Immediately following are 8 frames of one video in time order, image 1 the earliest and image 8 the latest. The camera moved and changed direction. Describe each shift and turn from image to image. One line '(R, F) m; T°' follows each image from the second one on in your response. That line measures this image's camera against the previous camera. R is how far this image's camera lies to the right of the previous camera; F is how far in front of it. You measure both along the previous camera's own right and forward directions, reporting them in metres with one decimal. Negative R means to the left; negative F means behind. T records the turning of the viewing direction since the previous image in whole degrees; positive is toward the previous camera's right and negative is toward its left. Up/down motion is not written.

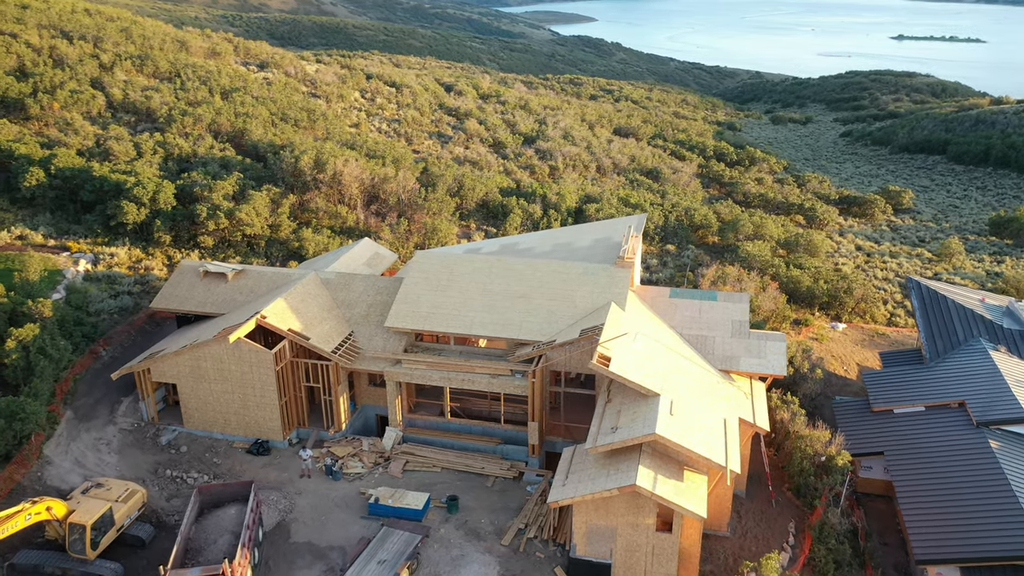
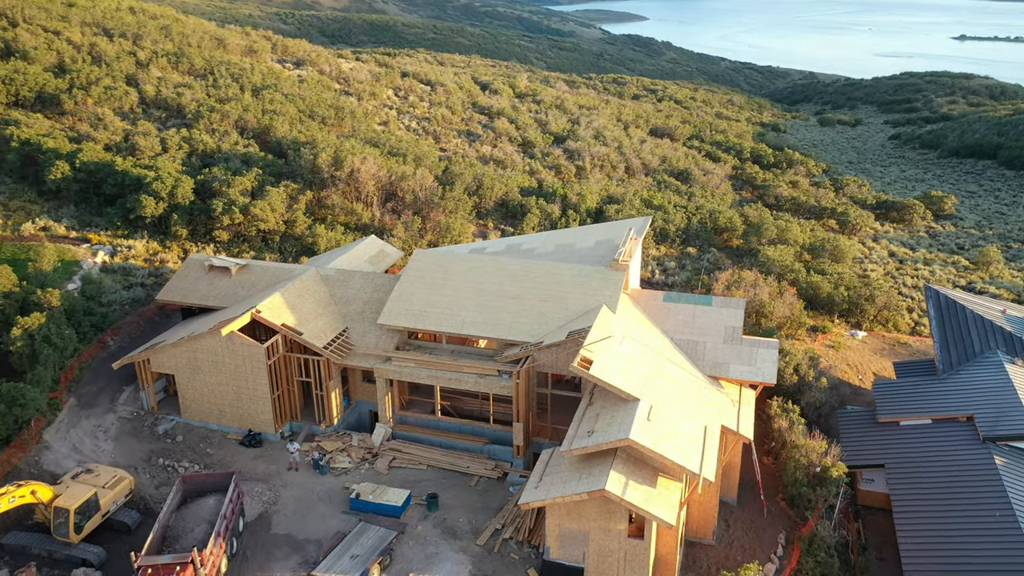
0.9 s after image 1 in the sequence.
(+1.4, 0.0) m; -3°
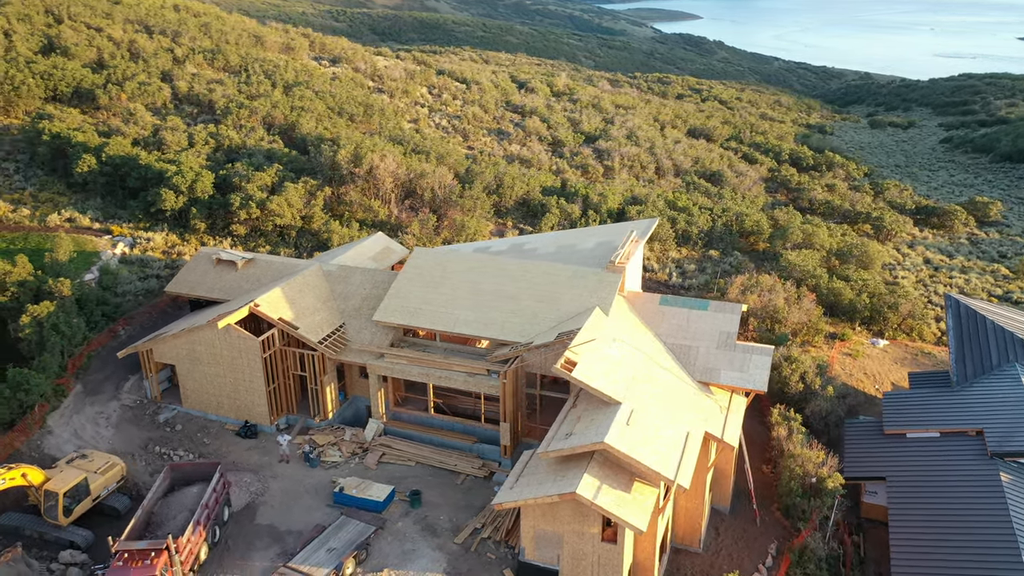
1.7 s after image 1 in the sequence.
(+1.4, 0.0) m; -3°
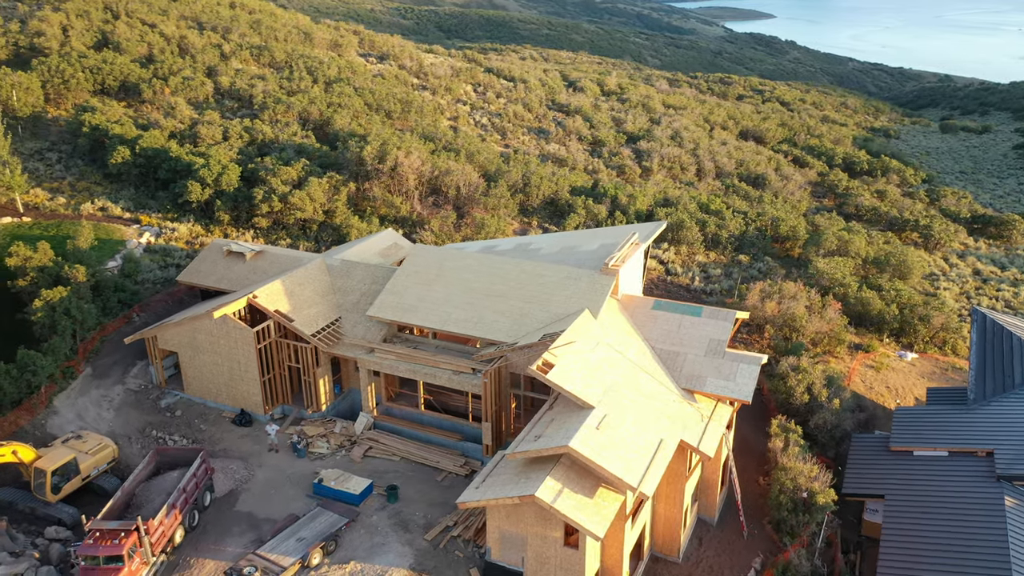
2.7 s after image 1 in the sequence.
(+1.9, +0.1) m; -4°
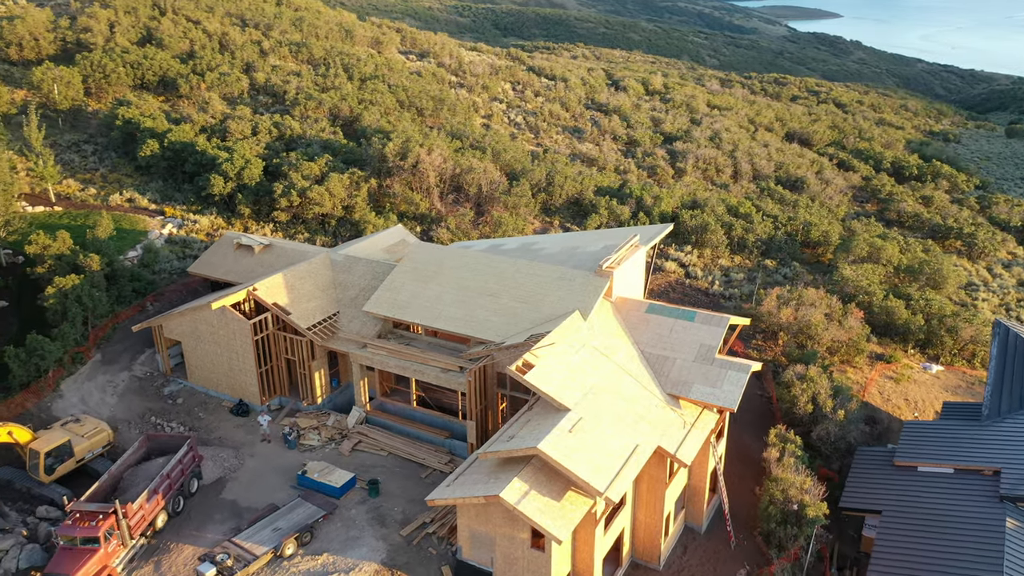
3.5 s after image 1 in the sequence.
(+1.6, +0.1) m; -4°
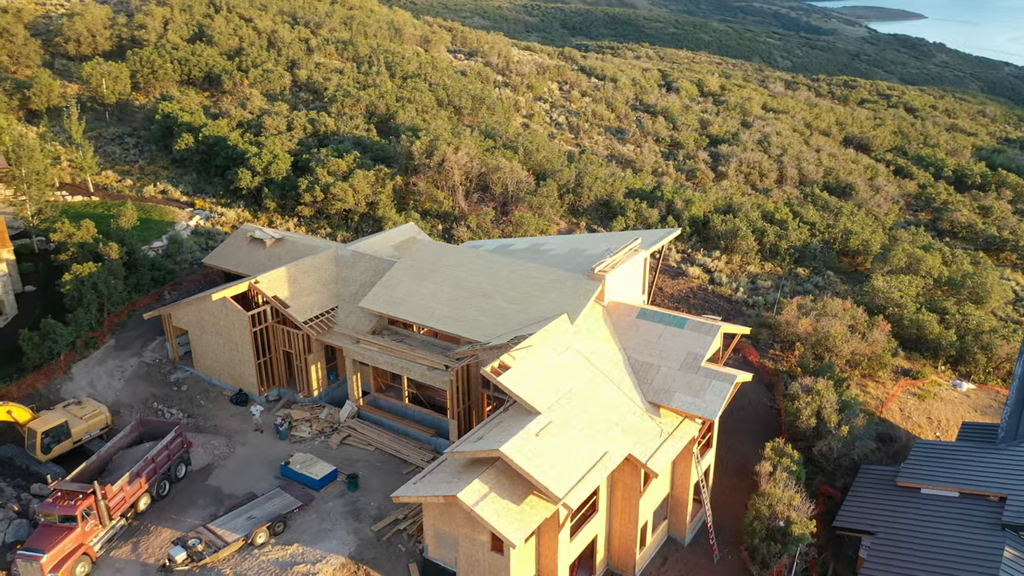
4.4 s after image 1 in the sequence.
(+1.9, +0.2) m; -5°
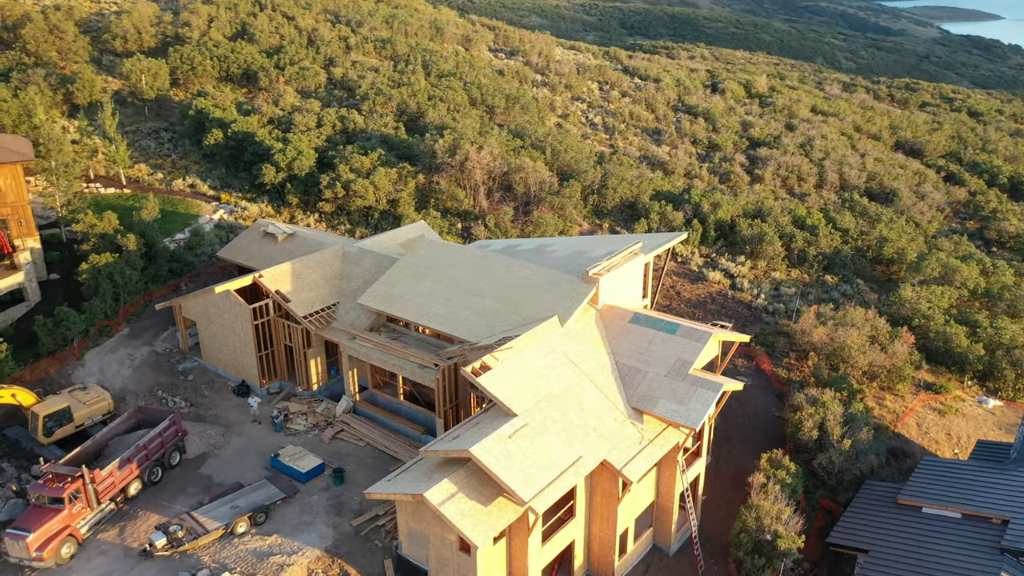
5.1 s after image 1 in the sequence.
(+1.6, +0.1) m; -4°
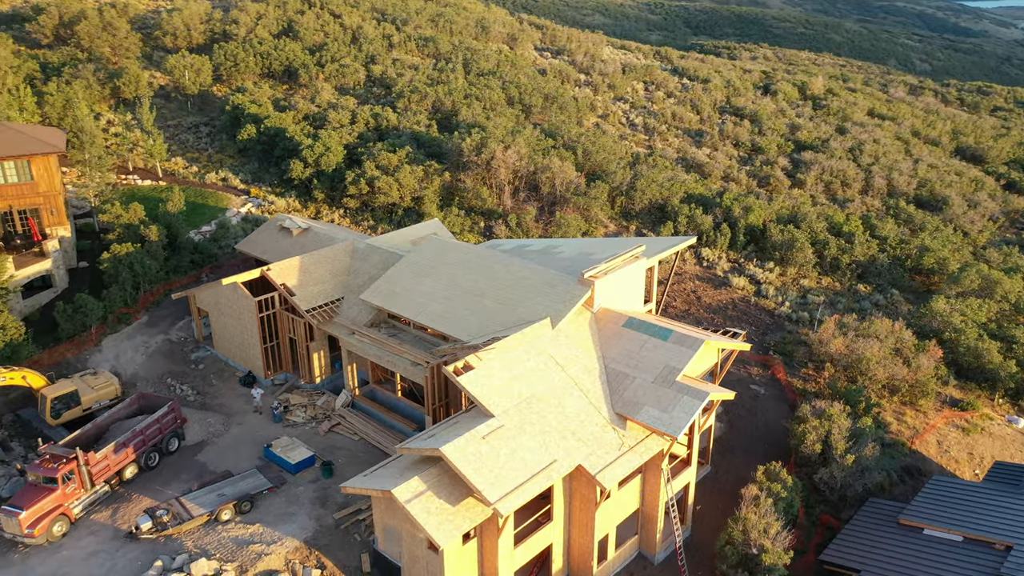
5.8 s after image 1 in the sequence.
(+1.6, +0.1) m; -4°
